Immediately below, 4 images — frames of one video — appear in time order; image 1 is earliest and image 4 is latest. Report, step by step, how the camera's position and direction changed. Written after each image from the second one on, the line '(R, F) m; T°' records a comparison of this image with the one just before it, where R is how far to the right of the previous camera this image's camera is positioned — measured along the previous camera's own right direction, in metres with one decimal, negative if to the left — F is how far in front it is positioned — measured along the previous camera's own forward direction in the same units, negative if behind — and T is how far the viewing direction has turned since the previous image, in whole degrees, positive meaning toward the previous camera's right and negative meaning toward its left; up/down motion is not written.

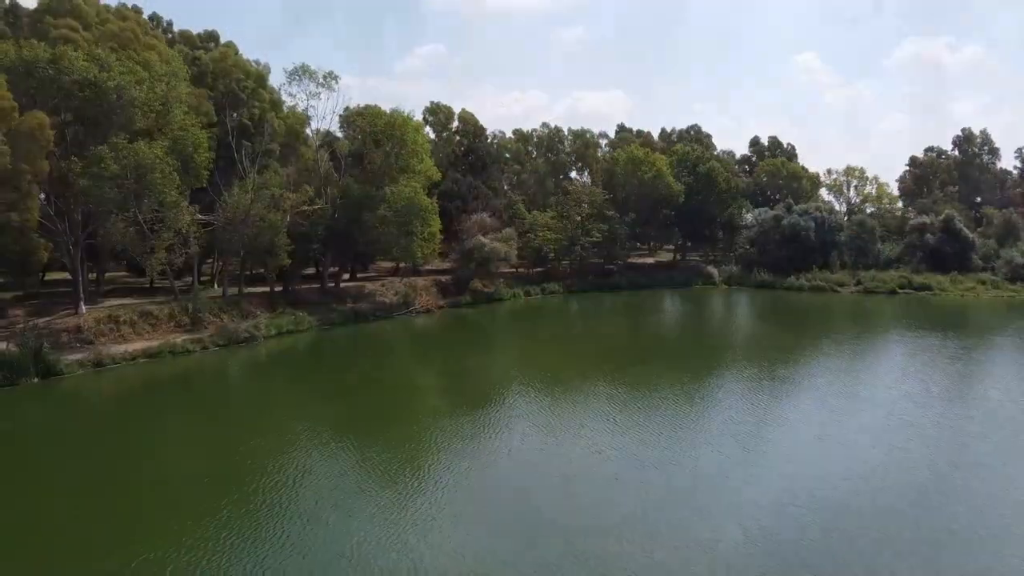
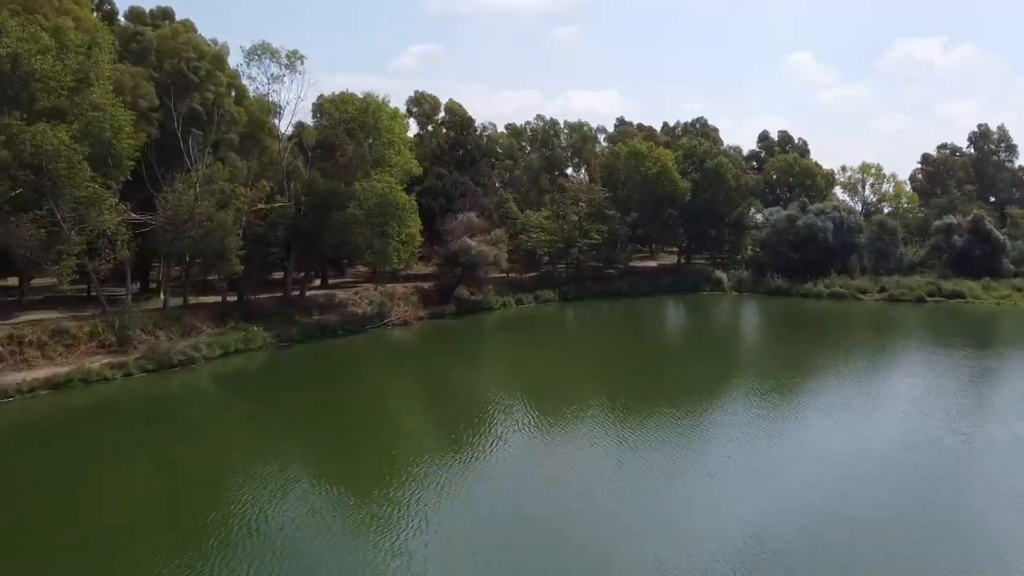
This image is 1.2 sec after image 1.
(+0.3, +5.9) m; 0°
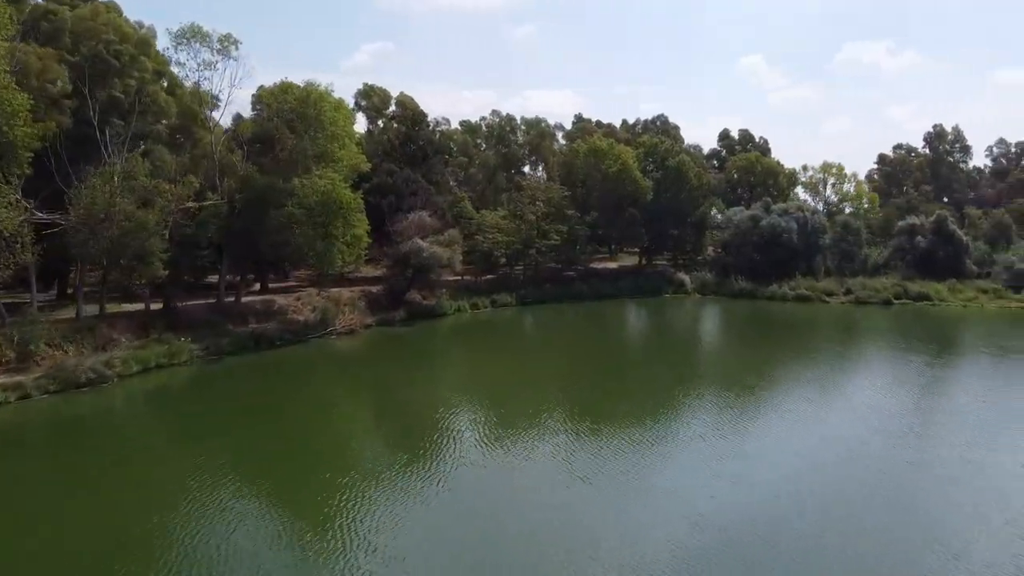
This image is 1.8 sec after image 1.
(0.0, +3.0) m; +3°
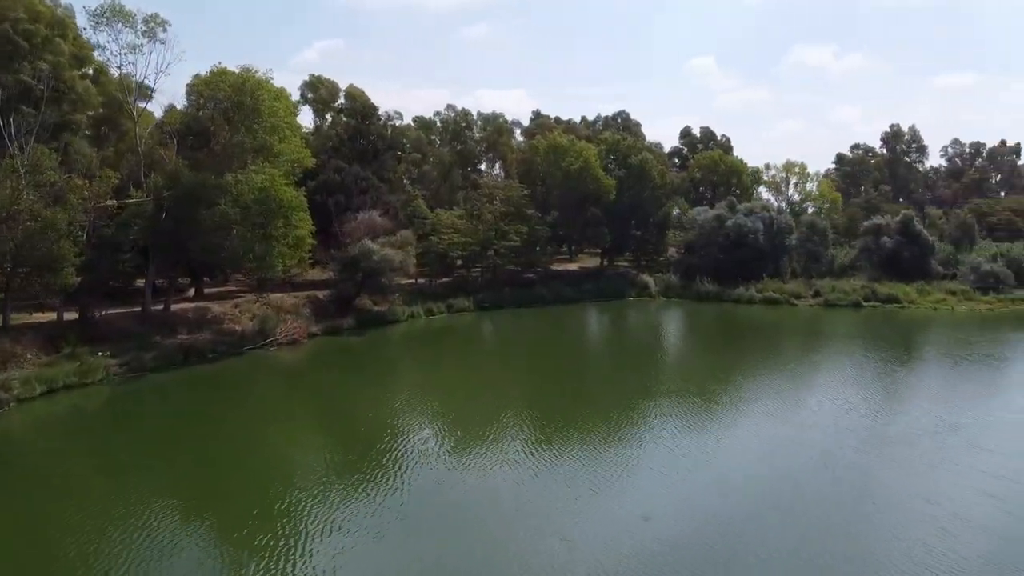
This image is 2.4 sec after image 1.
(-0.1, +3.0) m; +3°
